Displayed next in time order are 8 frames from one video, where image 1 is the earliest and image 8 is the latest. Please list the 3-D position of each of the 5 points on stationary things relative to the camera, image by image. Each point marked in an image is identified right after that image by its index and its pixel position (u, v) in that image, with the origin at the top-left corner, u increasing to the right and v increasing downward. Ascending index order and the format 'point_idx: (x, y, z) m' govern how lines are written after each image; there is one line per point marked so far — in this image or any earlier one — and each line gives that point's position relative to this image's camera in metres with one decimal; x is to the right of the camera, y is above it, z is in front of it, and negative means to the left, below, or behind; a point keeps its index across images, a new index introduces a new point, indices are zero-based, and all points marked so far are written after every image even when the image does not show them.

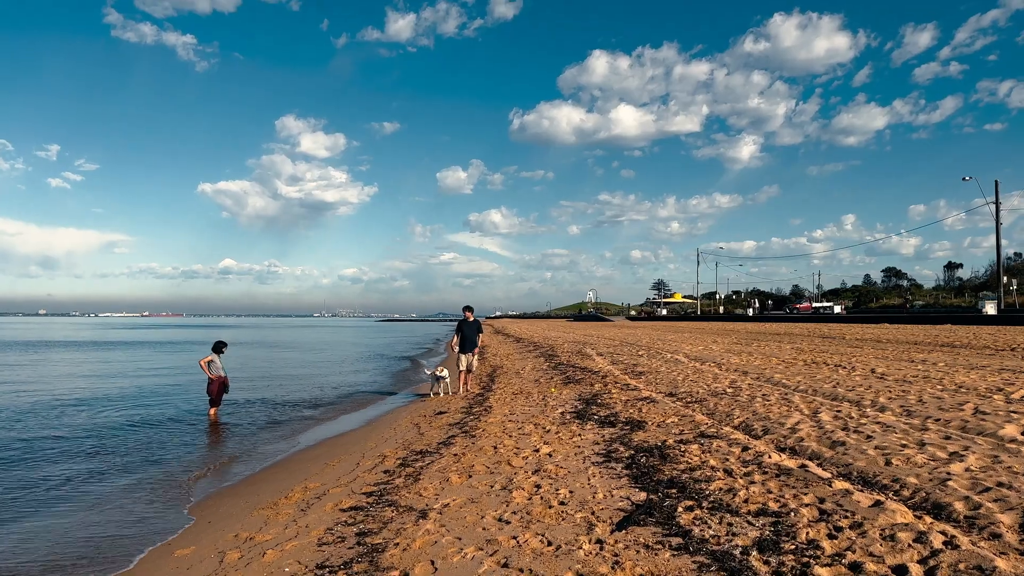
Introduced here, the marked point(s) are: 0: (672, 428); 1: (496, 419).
0: (+1.7, -1.5, +8.6) m
1: (-0.2, -1.8, +10.9) m
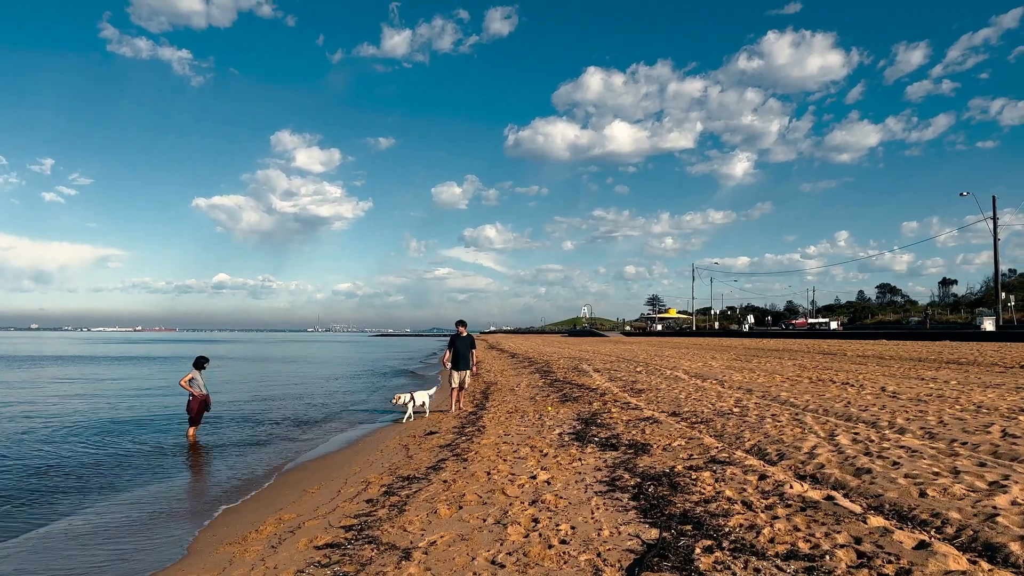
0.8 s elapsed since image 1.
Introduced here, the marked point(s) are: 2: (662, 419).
0: (+1.7, -1.6, +8.0) m
1: (-0.3, -1.9, +10.2) m
2: (+2.0, -1.7, +10.7) m
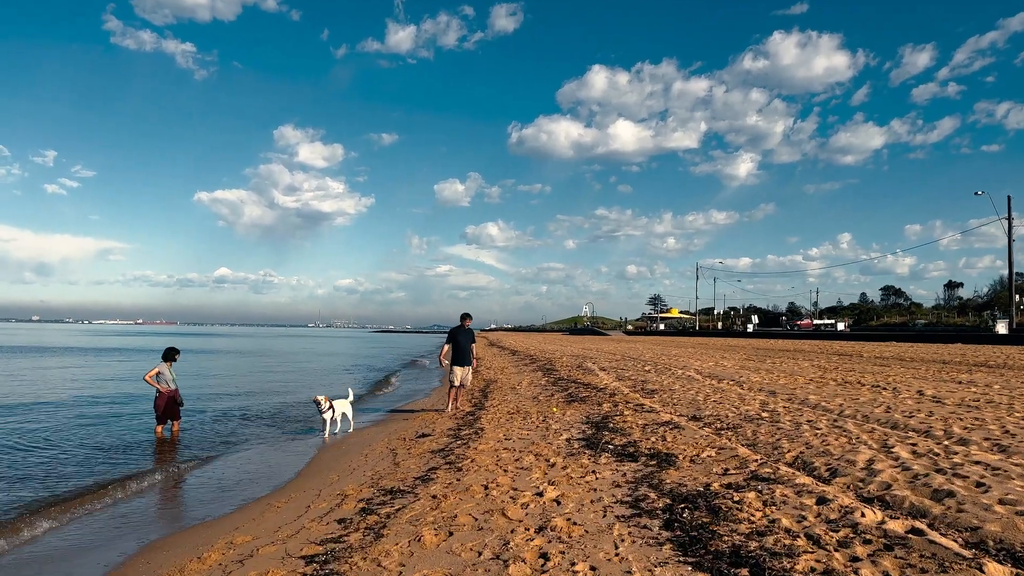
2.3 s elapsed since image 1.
0: (+1.7, -1.5, +6.8) m
1: (-0.3, -1.8, +9.0) m
2: (+2.0, -1.6, +9.4) m
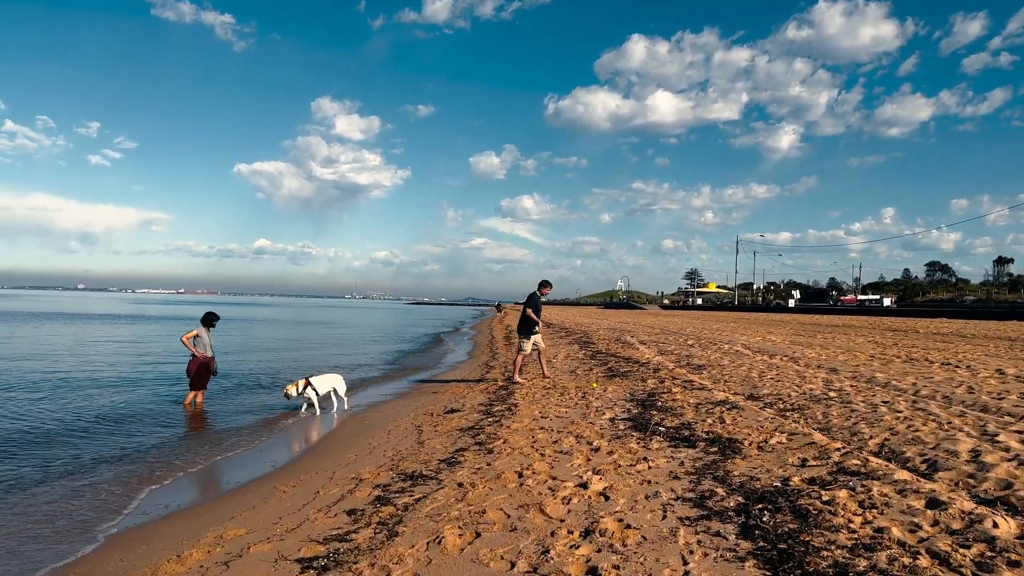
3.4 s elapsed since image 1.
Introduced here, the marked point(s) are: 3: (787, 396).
0: (+2.0, -1.2, +5.8) m
1: (+0.1, -1.4, +8.1) m
2: (+2.4, -1.2, +8.4) m
3: (+3.2, -1.2, +9.2) m
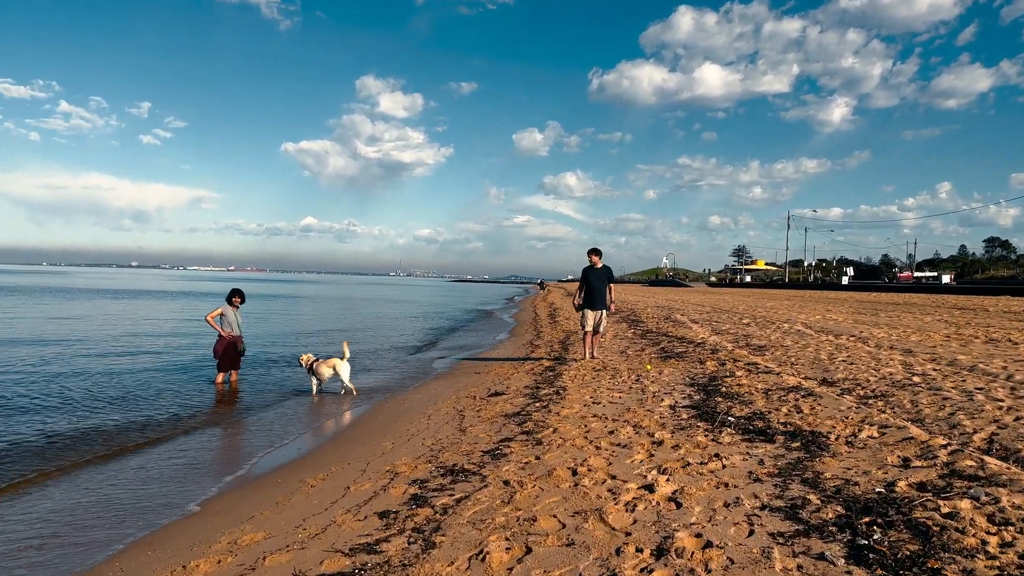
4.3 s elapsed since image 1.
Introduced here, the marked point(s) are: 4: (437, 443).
0: (+2.3, -1.0, +5.0) m
1: (+0.6, -1.1, +7.5) m
2: (+2.9, -1.0, +7.6) m
3: (+3.7, -1.0, +8.3) m
4: (-0.6, -1.2, +6.4) m
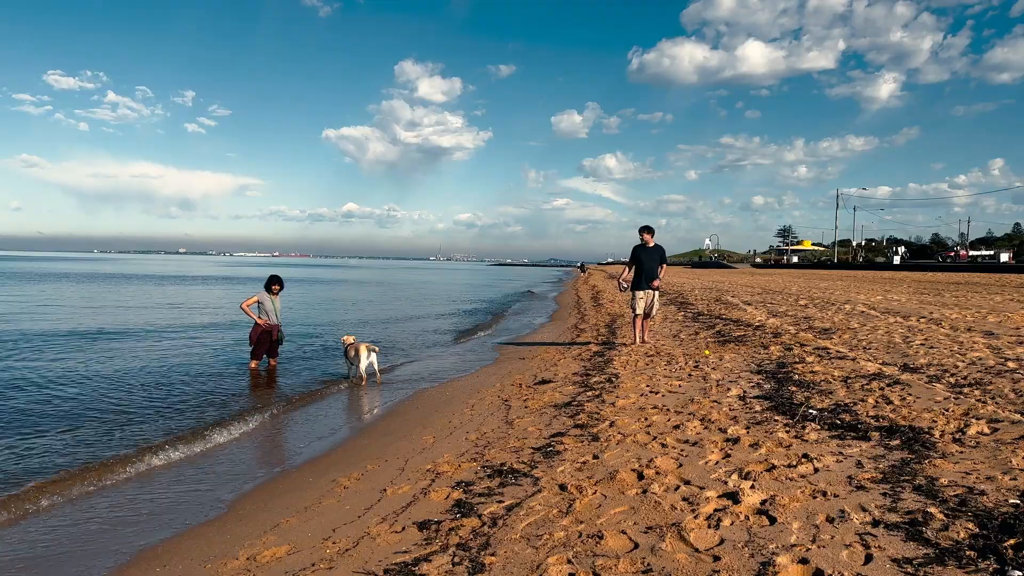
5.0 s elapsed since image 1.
0: (+2.6, -0.9, +4.3) m
1: (+1.0, -0.9, +6.8) m
2: (+3.3, -0.8, +6.9) m
3: (+4.1, -0.7, +7.5) m
4: (-0.2, -1.1, +5.8) m
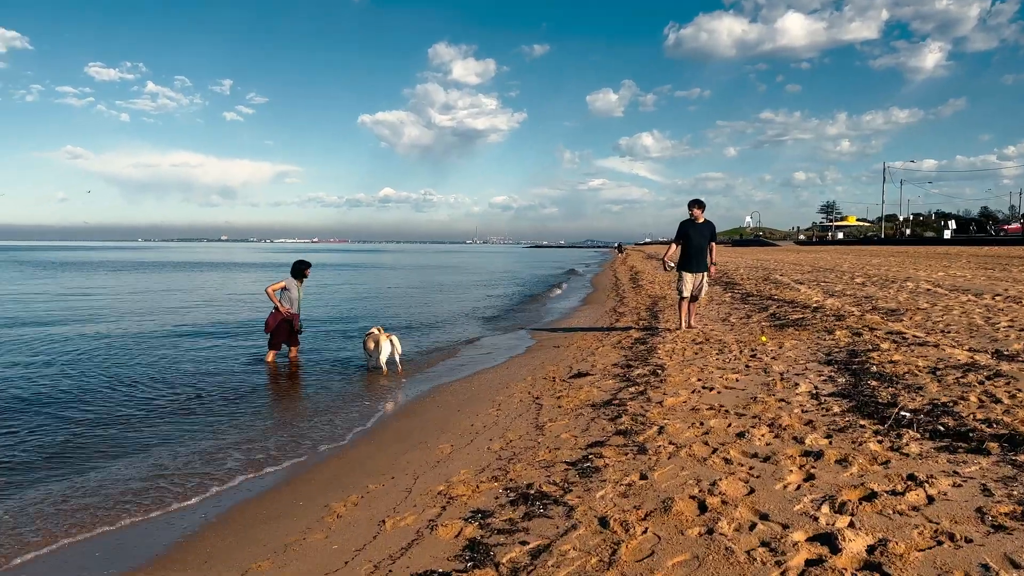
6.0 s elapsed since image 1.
0: (+2.7, -0.8, +3.3) m
1: (+1.2, -0.8, +5.9) m
2: (+3.6, -0.6, +5.8) m
3: (+4.4, -0.5, +6.4) m
4: (0.0, -1.0, +4.9) m
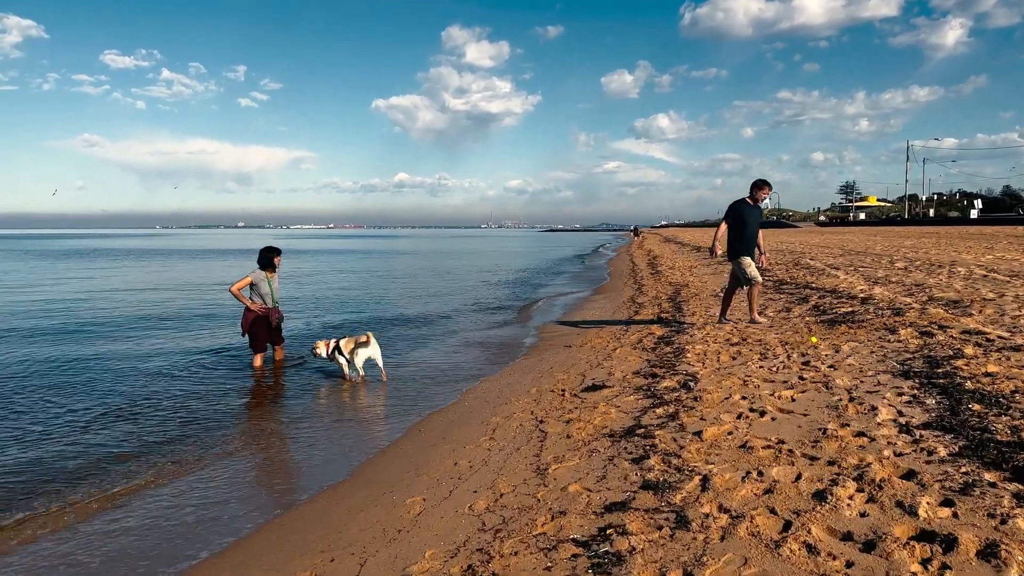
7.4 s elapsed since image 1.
0: (+2.7, -0.8, +2.0) m
1: (+1.2, -0.8, +4.6) m
2: (+3.5, -0.6, +4.5) m
3: (+4.4, -0.5, +5.1) m
4: (-0.1, -1.0, +3.7) m
